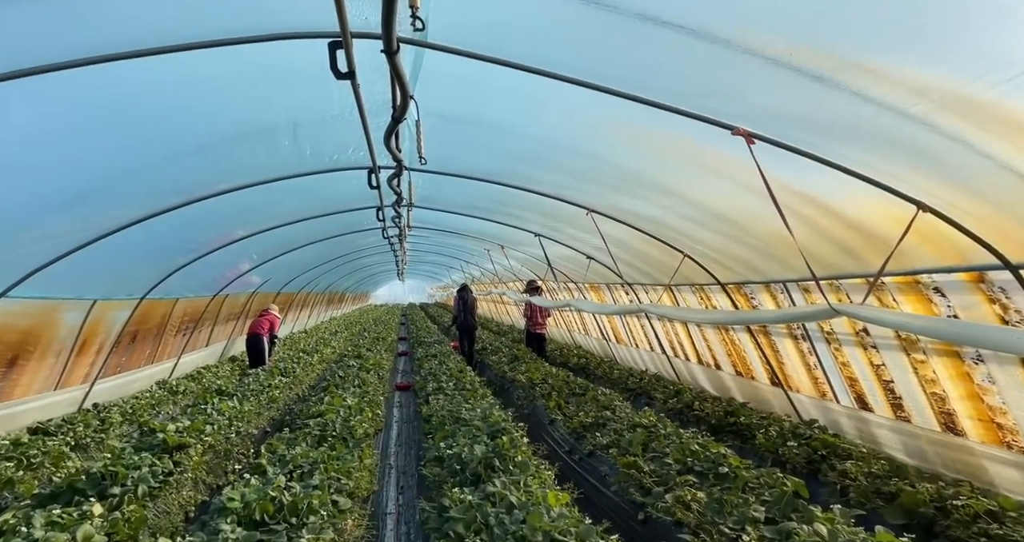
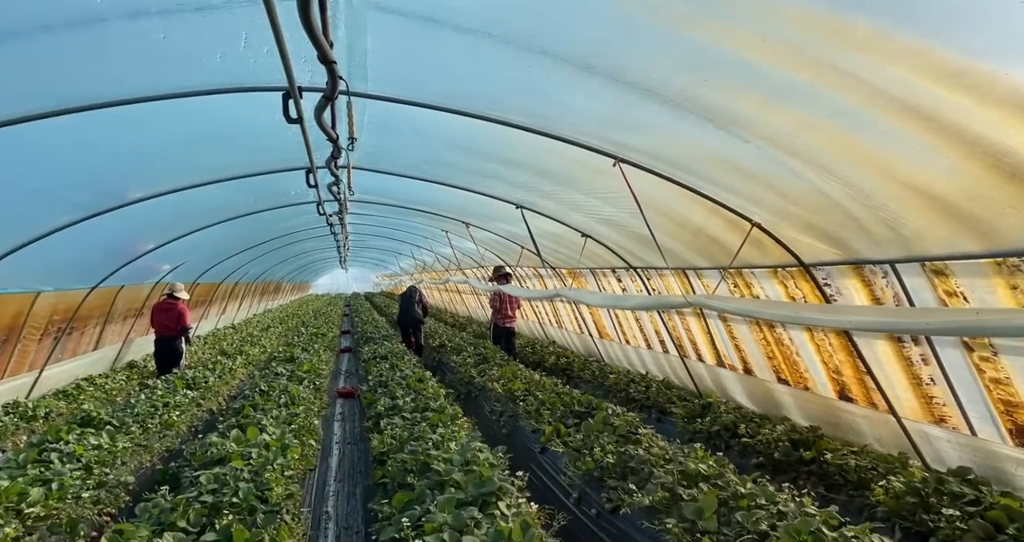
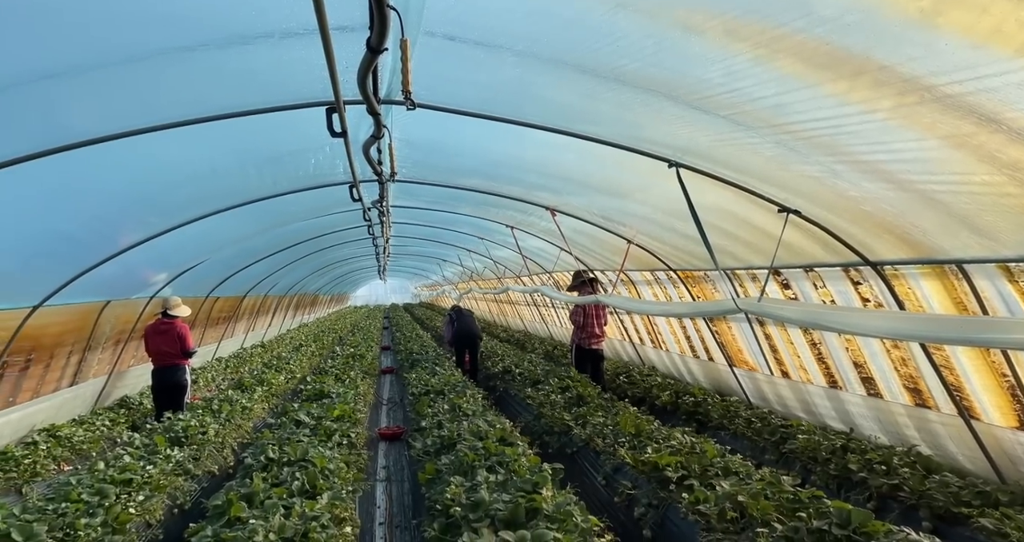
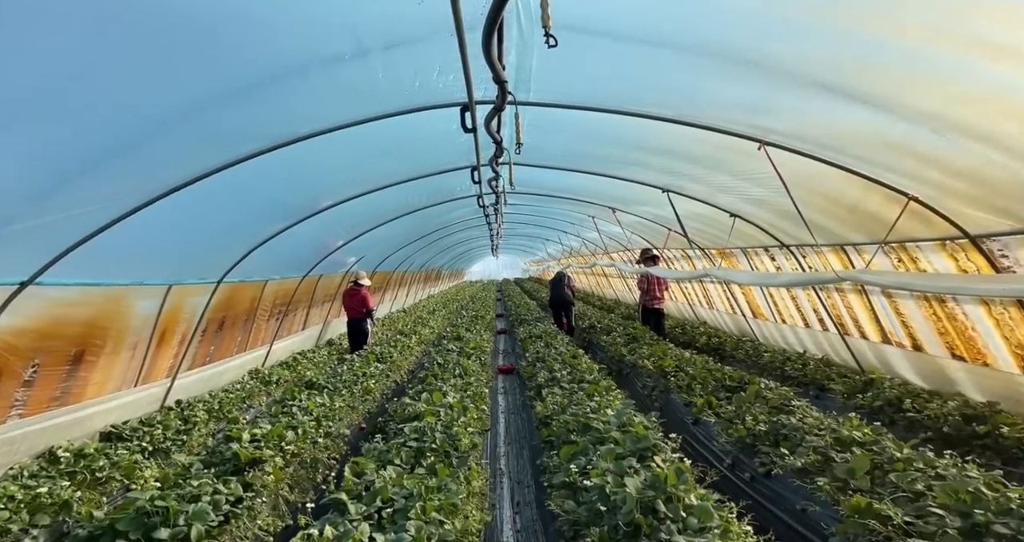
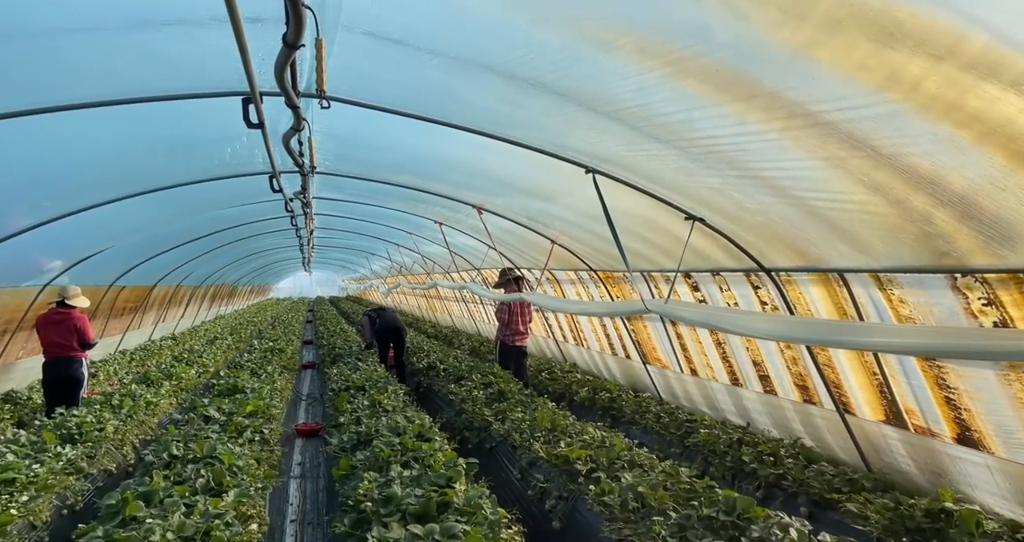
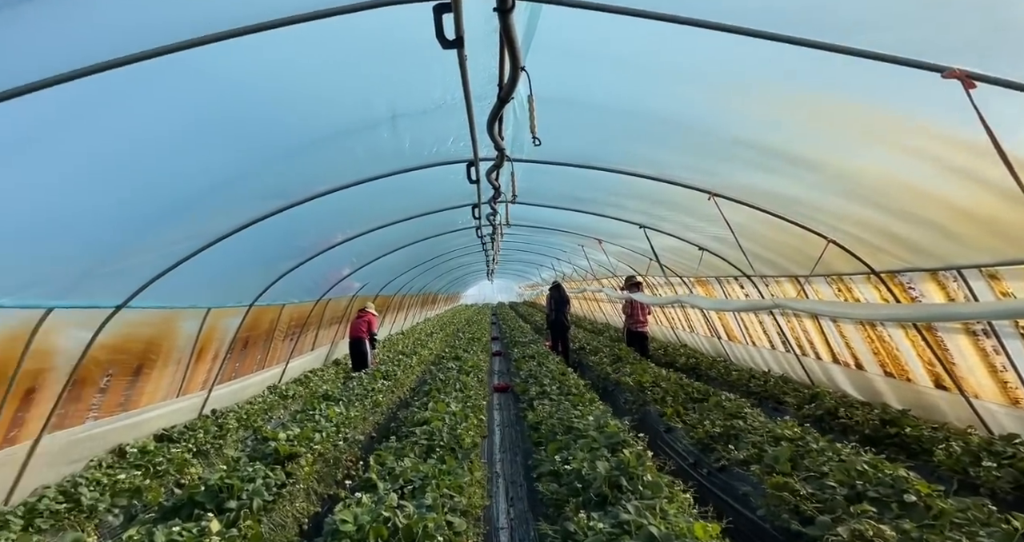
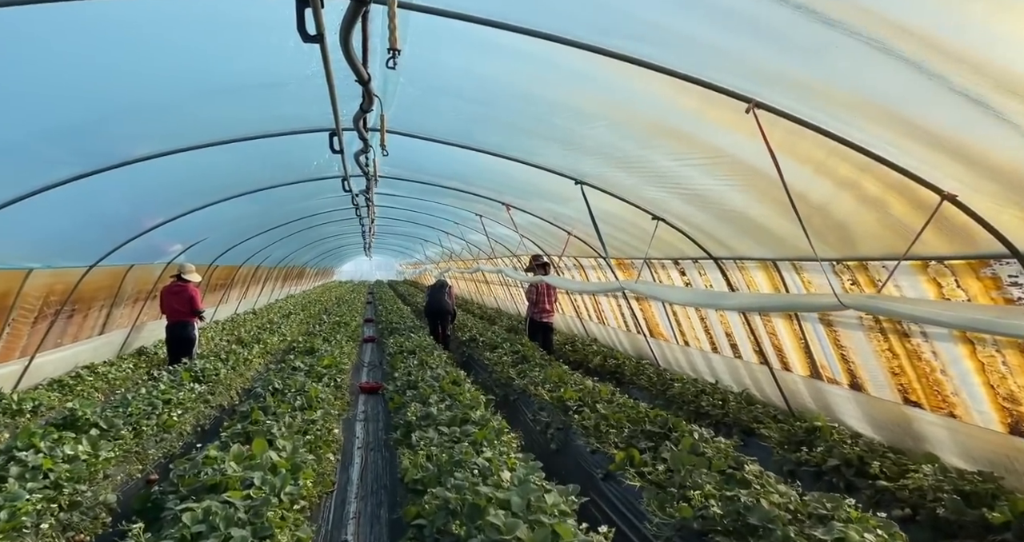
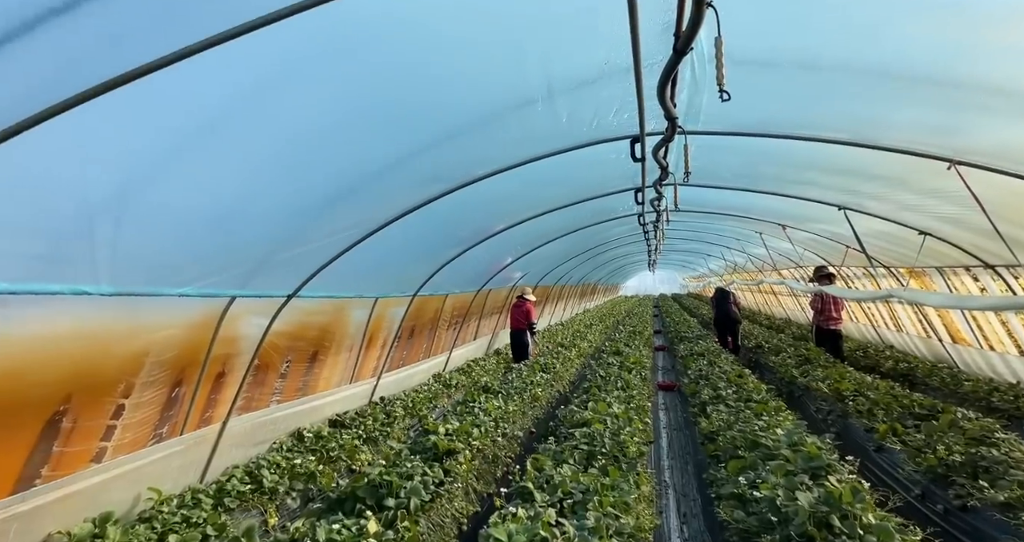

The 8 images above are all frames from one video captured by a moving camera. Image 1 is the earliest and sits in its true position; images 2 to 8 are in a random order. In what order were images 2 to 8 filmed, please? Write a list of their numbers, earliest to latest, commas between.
6, 8, 4, 2, 7, 5, 3
